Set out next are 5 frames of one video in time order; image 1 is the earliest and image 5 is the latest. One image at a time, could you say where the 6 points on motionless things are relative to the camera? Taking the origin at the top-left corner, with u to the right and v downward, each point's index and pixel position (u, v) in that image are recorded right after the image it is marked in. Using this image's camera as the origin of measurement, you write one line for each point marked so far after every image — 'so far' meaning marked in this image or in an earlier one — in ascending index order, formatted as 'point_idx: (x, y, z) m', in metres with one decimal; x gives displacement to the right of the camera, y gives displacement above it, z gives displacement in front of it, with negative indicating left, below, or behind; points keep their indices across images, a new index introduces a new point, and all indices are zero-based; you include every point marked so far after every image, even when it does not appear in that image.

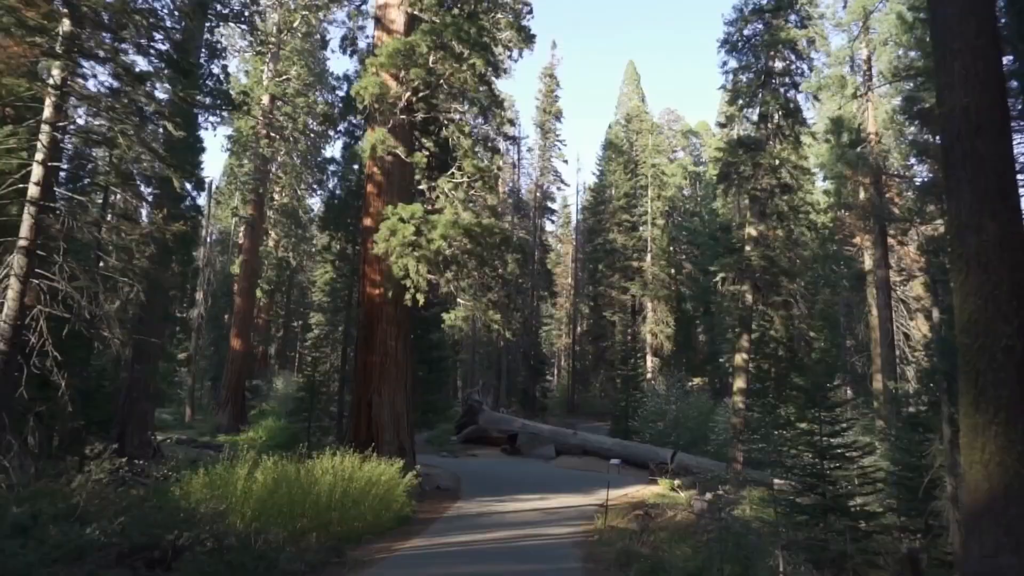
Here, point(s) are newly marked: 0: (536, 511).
0: (+0.5, -4.4, +15.0) m
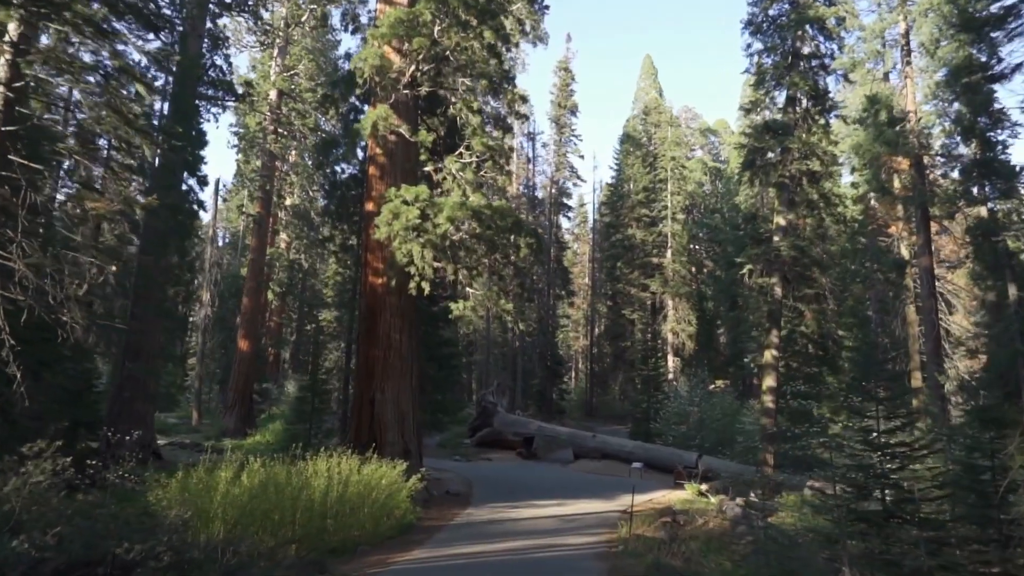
0: (+0.7, -4.2, +13.7) m
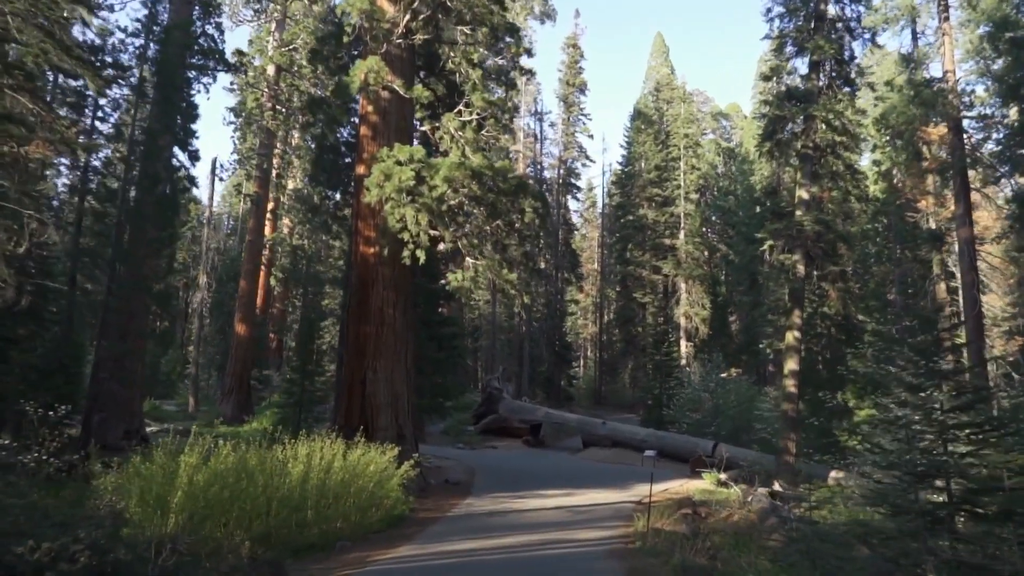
0: (+0.8, -3.7, +12.4) m
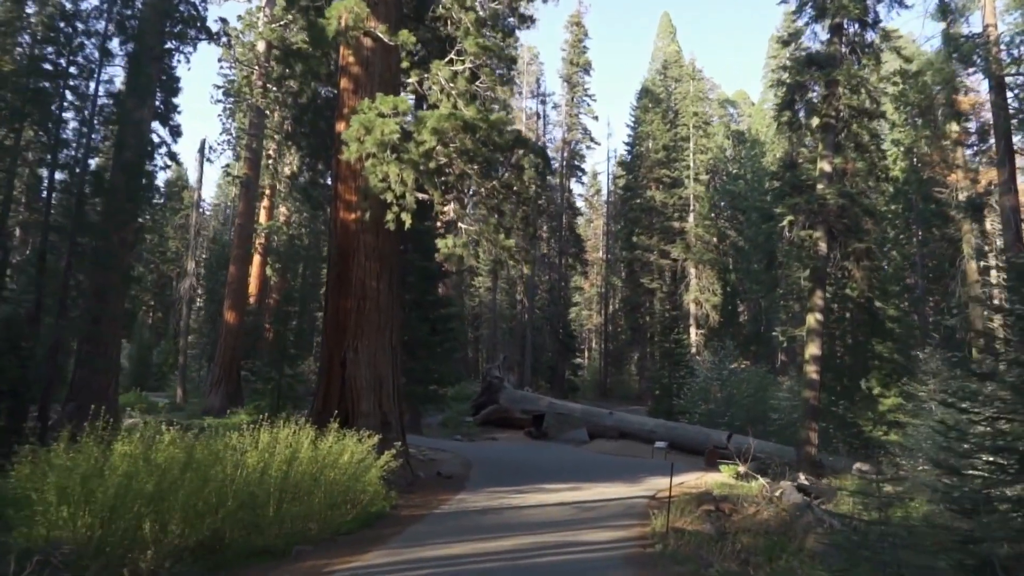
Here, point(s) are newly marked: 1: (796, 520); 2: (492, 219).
0: (+0.8, -3.2, +11.0) m
1: (+4.0, -3.2, +10.6) m
2: (-0.3, +1.1, +12.1) m
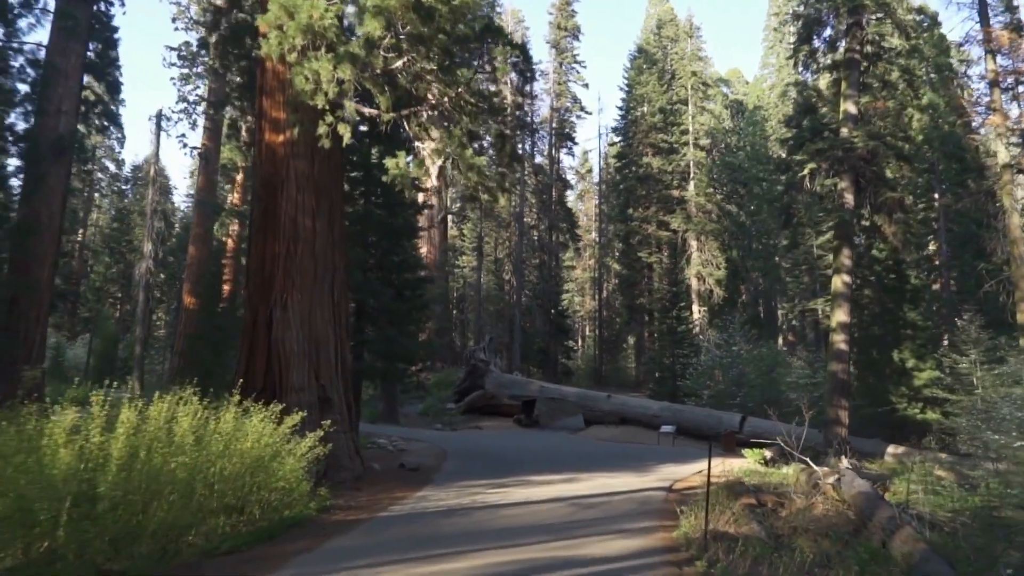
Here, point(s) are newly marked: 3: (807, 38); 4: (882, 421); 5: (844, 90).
0: (+0.5, -2.4, +8.3) m
1: (+3.7, -2.4, +8.0) m
2: (-0.7, +1.9, +9.4) m
3: (+7.4, +6.3, +19.0) m
4: (+9.6, -3.5, +19.7) m
5: (+8.1, +4.8, +18.5) m
